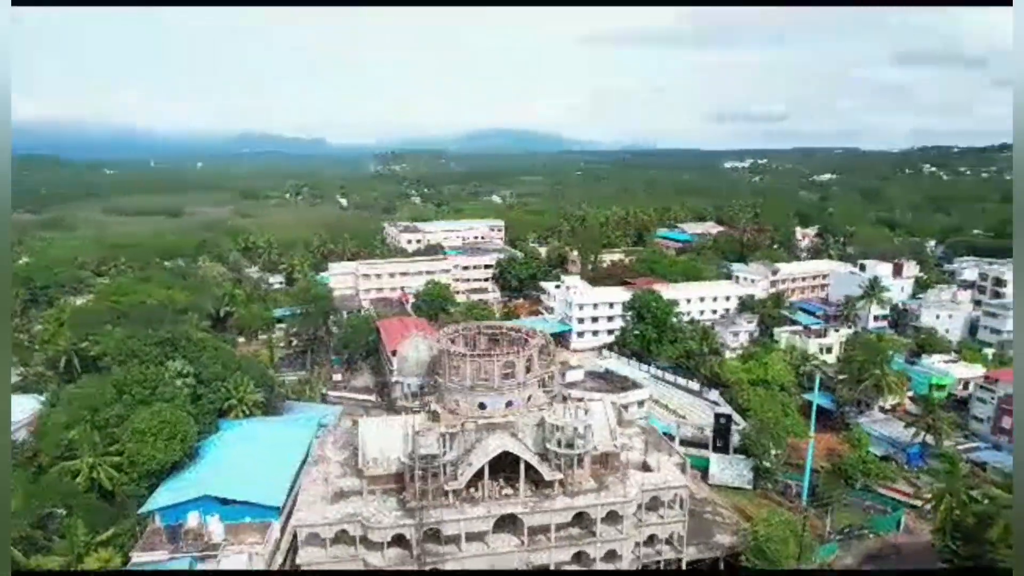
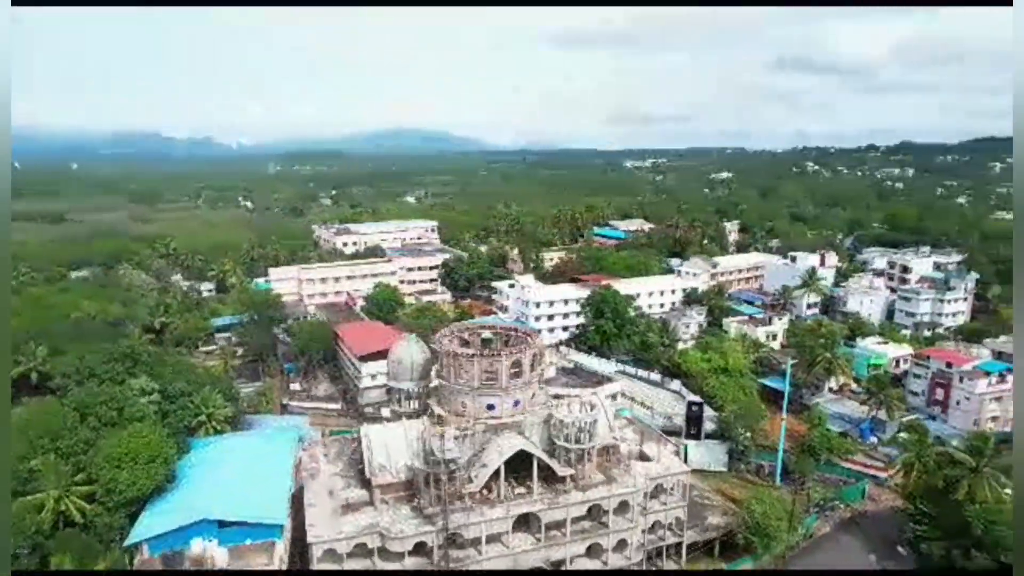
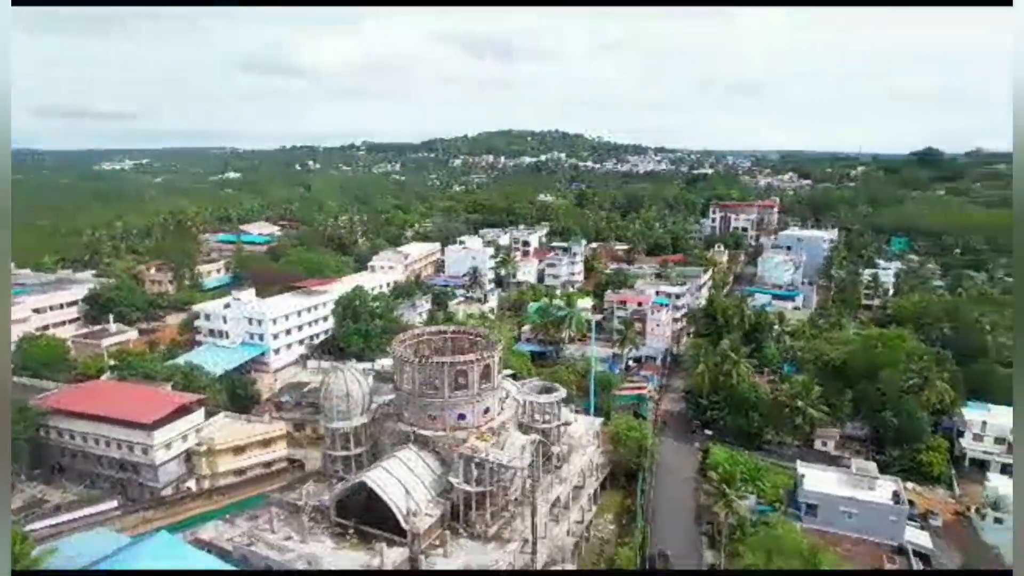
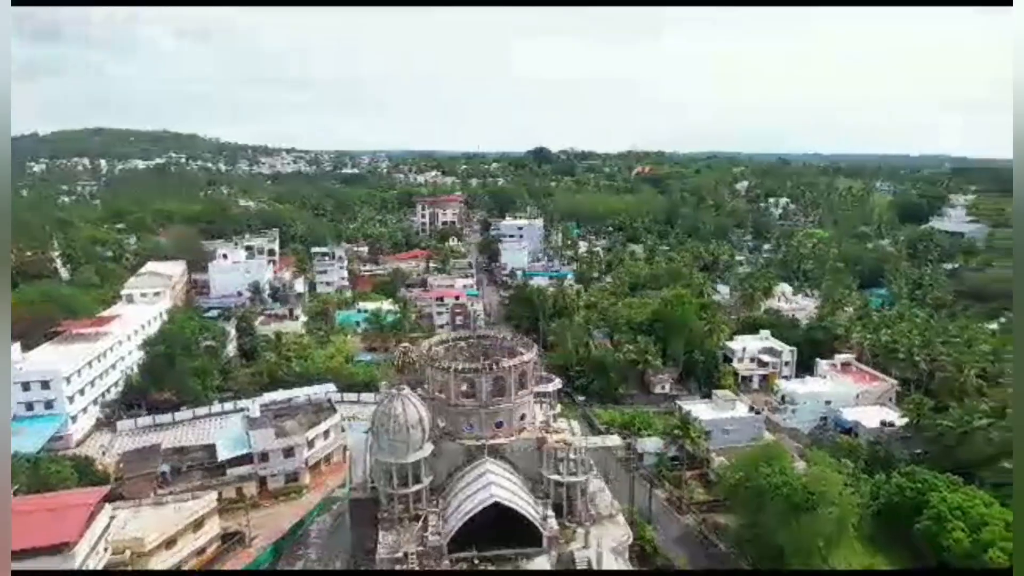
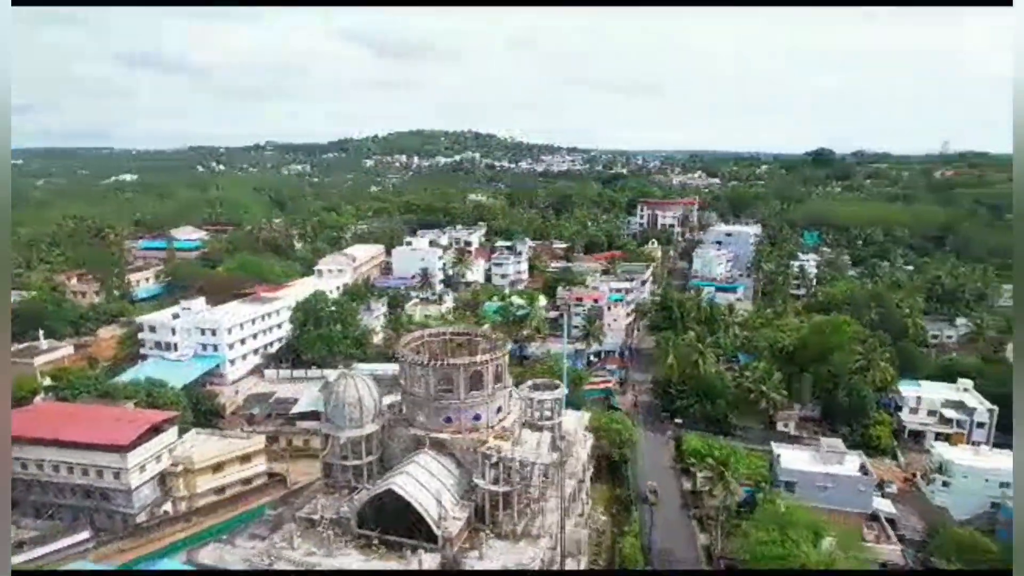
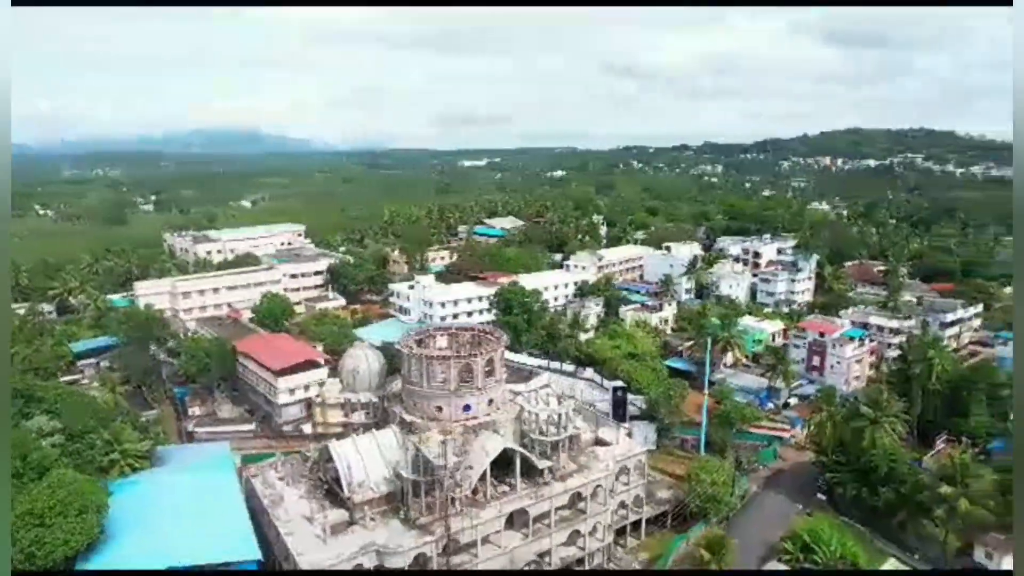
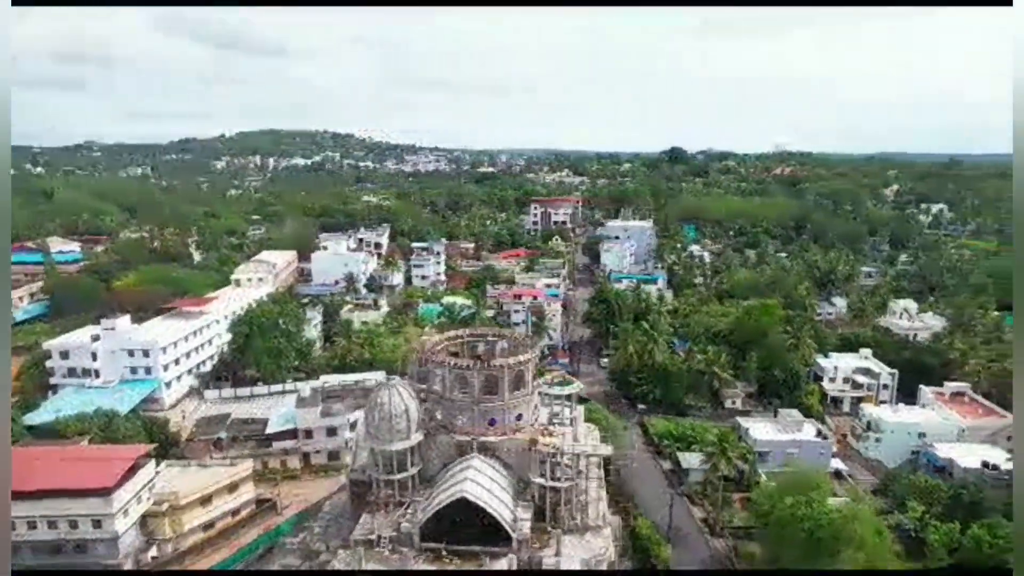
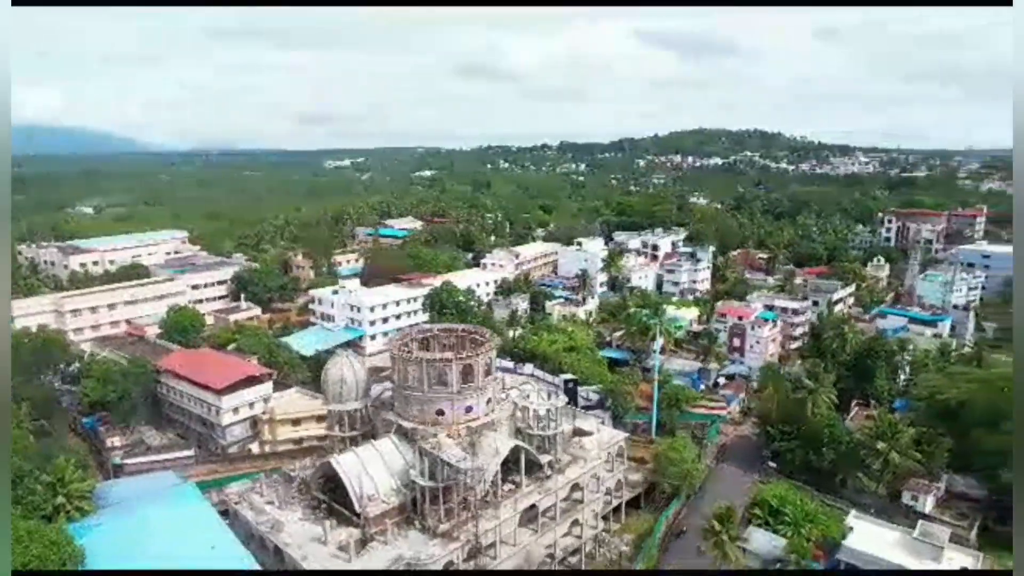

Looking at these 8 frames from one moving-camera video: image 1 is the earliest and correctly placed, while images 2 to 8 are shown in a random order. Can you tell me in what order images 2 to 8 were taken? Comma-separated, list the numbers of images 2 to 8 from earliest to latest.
2, 6, 8, 3, 5, 7, 4
